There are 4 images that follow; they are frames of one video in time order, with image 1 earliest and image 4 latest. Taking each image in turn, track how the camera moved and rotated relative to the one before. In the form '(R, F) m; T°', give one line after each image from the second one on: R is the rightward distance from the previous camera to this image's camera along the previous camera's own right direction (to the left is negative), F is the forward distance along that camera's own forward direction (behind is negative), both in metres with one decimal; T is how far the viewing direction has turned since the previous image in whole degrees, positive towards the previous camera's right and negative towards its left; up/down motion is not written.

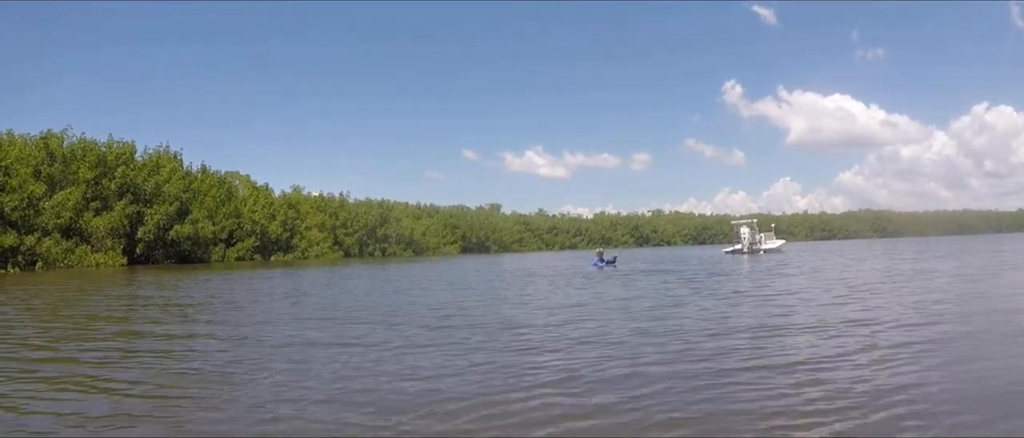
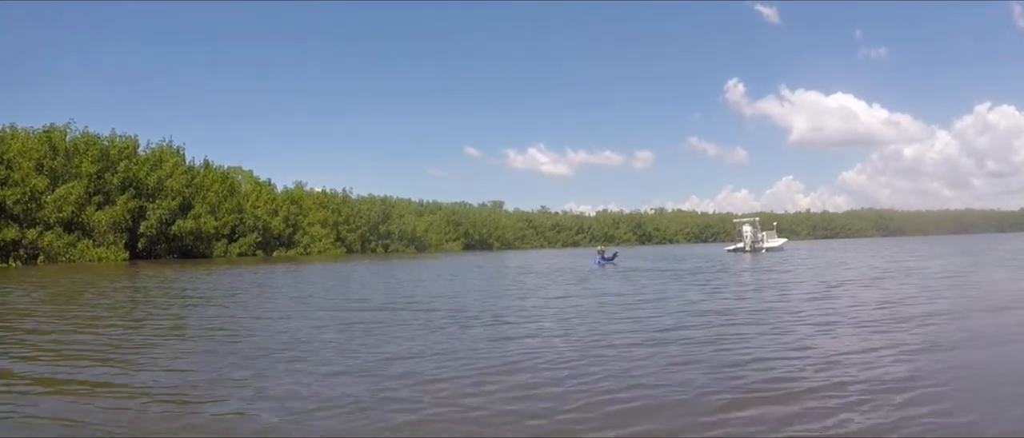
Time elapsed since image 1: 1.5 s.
(-0.5, -0.9) m; 0°
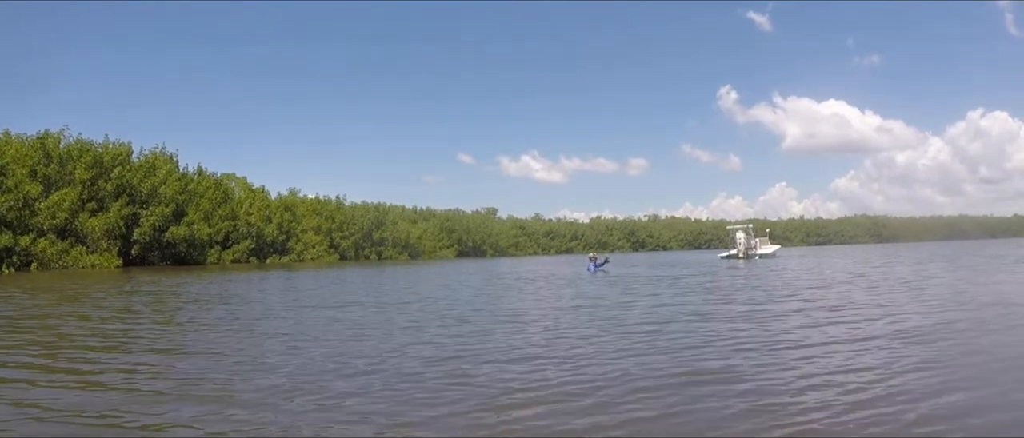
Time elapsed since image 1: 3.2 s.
(+0.5, +0.7) m; 0°
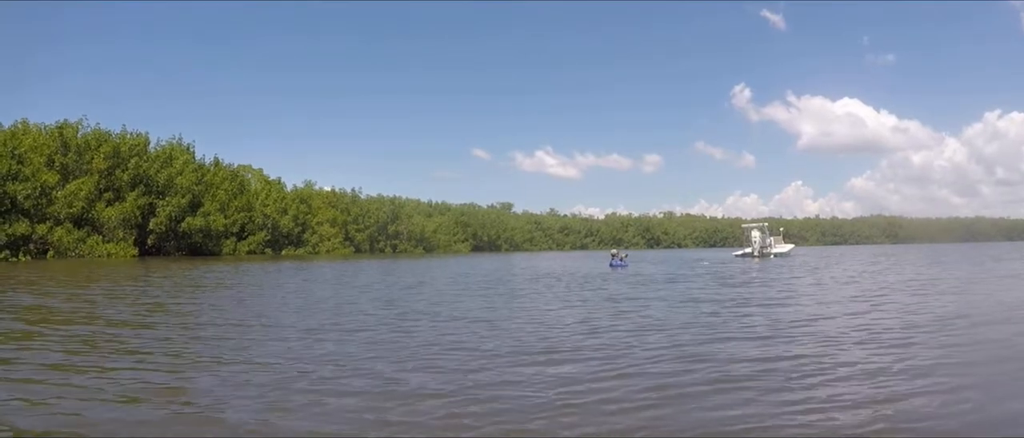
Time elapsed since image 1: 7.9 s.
(+0.2, -1.0) m; -1°
